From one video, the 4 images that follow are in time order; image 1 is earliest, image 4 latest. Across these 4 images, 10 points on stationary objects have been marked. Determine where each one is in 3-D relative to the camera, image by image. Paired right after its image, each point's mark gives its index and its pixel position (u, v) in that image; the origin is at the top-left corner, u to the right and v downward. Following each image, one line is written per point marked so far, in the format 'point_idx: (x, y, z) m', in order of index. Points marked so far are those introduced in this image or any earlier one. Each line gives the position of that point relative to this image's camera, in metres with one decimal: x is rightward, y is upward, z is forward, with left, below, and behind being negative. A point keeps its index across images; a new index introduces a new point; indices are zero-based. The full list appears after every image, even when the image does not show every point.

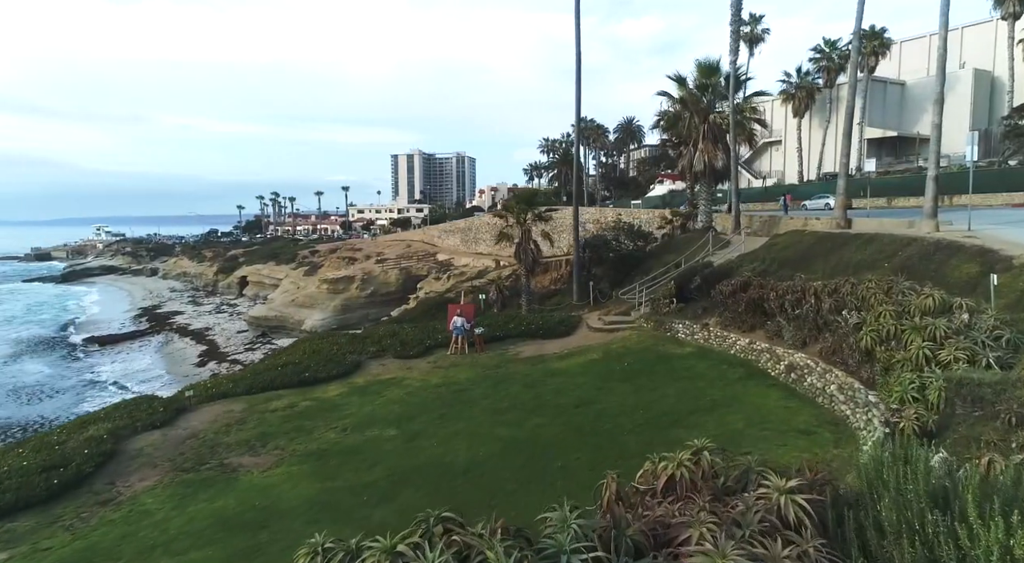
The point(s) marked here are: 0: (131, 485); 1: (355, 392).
0: (-6.7, -3.6, +11.2) m
1: (-4.0, -2.8, +16.2) m
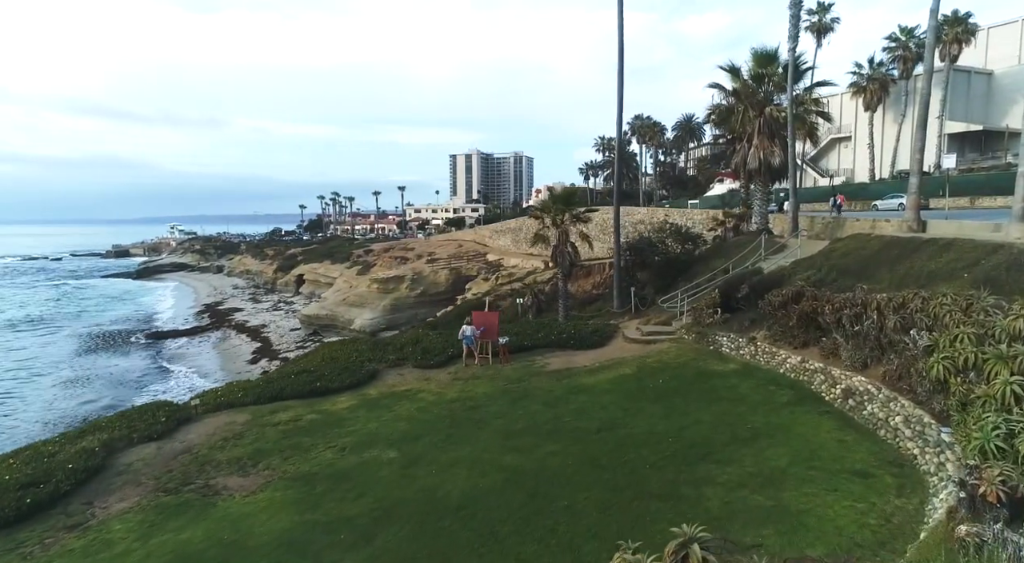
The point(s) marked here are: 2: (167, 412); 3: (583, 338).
0: (-6.7, -3.7, +10.4) m
1: (-3.5, -3.0, +15.3) m
2: (-8.0, -3.0, +14.7) m
3: (+2.2, -1.8, +19.8) m
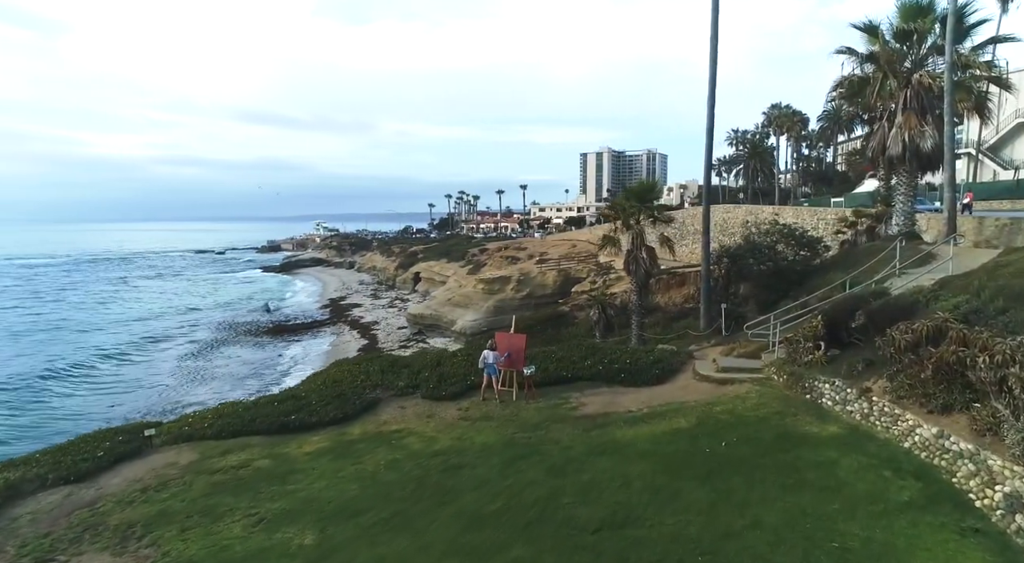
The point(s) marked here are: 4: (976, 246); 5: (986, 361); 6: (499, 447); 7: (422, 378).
0: (-7.5, -3.9, +8.2) m
1: (-3.5, -3.3, +12.3) m
2: (-7.9, -3.2, +12.7) m
3: (+3.1, -2.2, +15.6) m
4: (+14.3, +1.1, +19.6) m
5: (+7.2, -1.2, +9.6) m
6: (-0.2, -3.2, +12.2) m
7: (-2.3, -2.4, +16.2) m
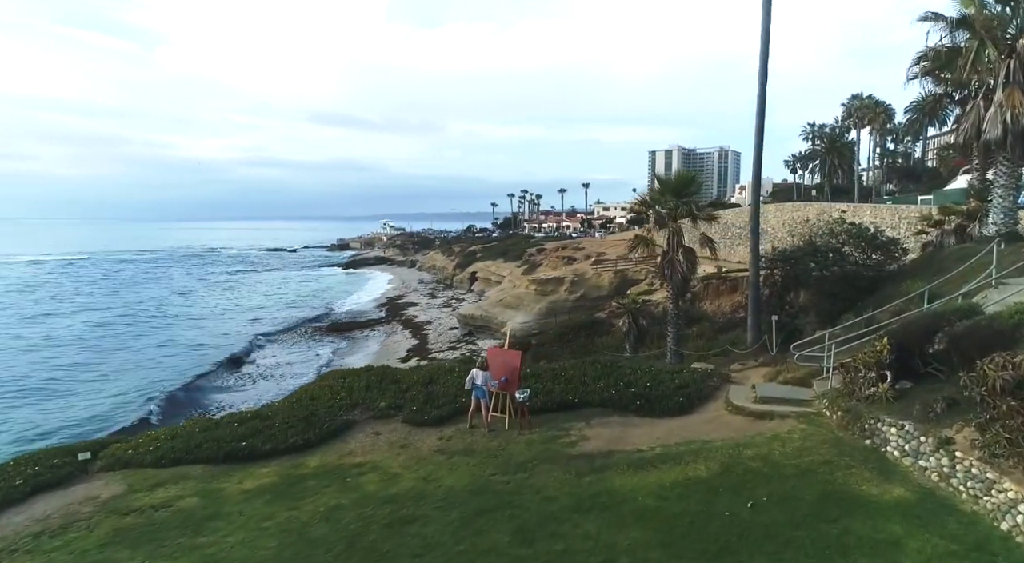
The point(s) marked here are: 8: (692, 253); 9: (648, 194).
0: (-8.3, -4.0, +6.8) m
1: (-3.9, -3.4, +10.4) m
2: (-8.3, -3.3, +11.2) m
3: (+3.0, -2.4, +13.0) m
4: (+14.6, +0.8, +15.8) m
5: (+6.5, -1.4, +6.6) m
6: (-0.7, -3.3, +10.0) m
7: (-2.3, -2.6, +14.1) m
8: (+5.4, +0.8, +19.0) m
9: (+4.1, +2.6, +19.2) m
